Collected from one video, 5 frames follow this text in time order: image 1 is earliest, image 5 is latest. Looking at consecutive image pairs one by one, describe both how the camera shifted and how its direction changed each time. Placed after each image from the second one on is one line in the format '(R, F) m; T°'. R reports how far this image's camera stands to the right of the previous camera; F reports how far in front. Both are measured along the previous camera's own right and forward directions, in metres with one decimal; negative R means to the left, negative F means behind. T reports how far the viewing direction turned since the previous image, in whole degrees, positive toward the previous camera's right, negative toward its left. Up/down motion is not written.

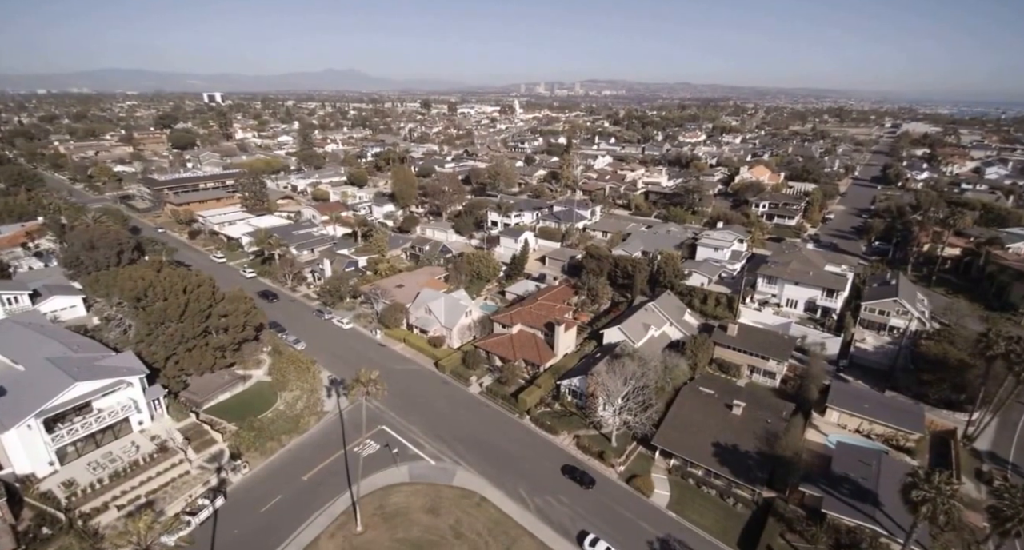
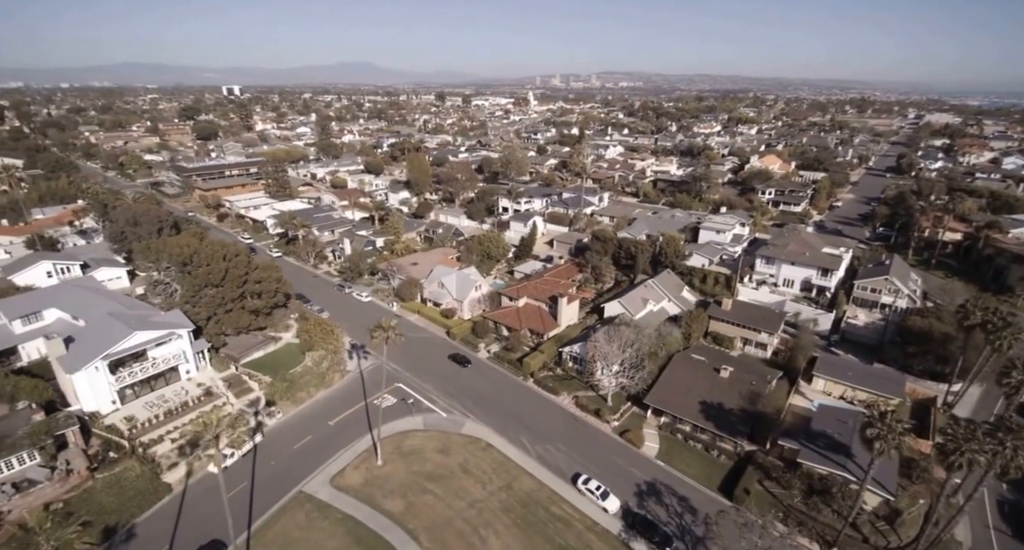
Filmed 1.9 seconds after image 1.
(+0.5, -3.0) m; -1°
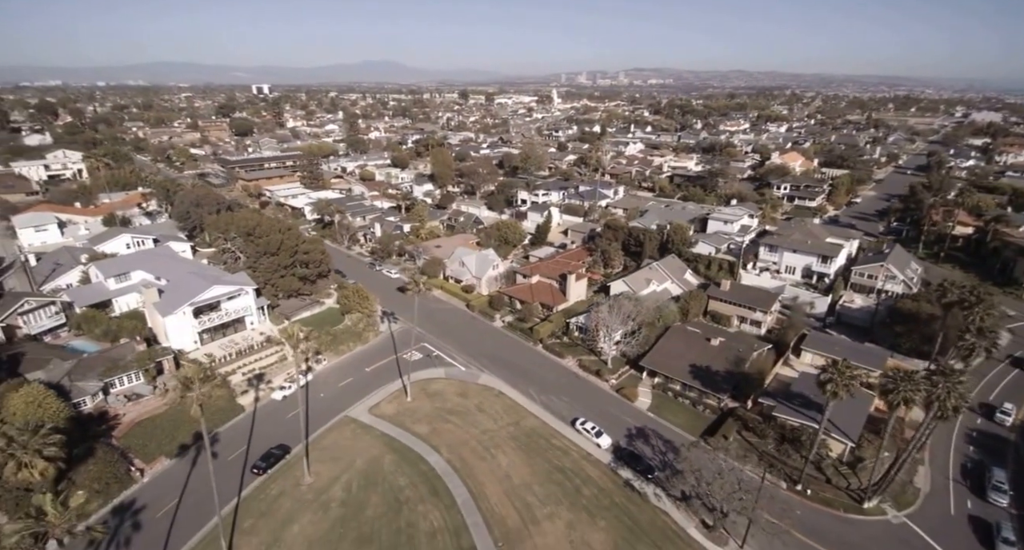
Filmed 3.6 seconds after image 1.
(+0.8, -4.9) m; -2°
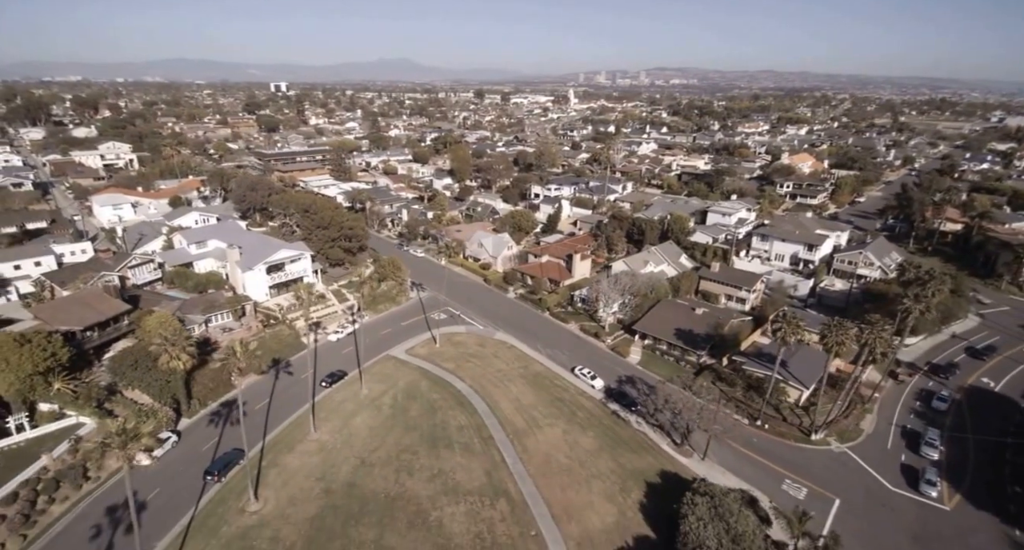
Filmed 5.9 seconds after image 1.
(+0.1, -6.8) m; -1°
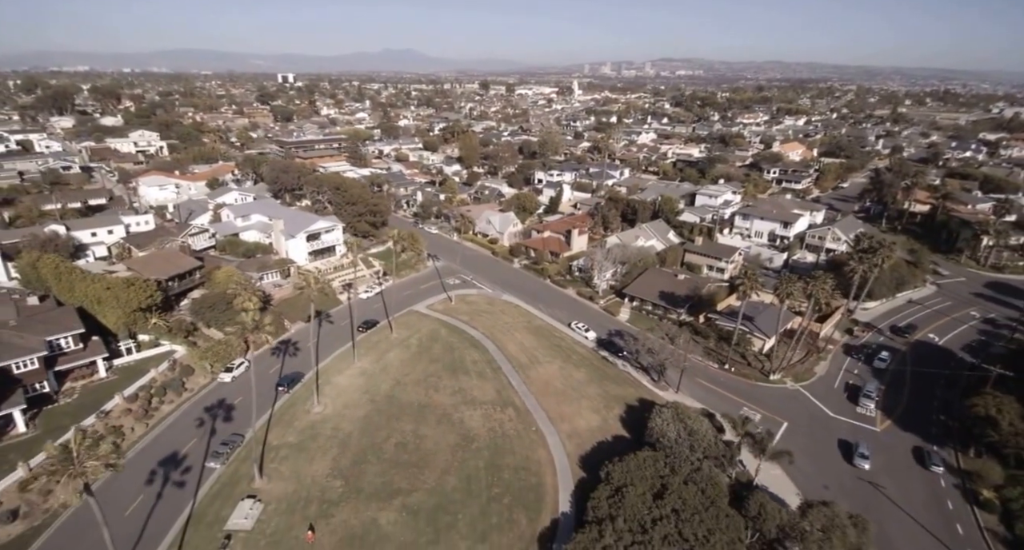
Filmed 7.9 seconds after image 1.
(0.0, -6.2) m; -1°
